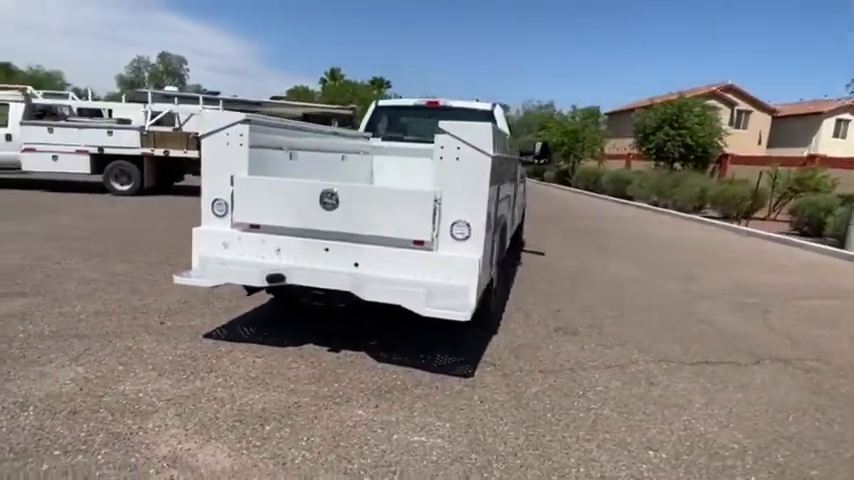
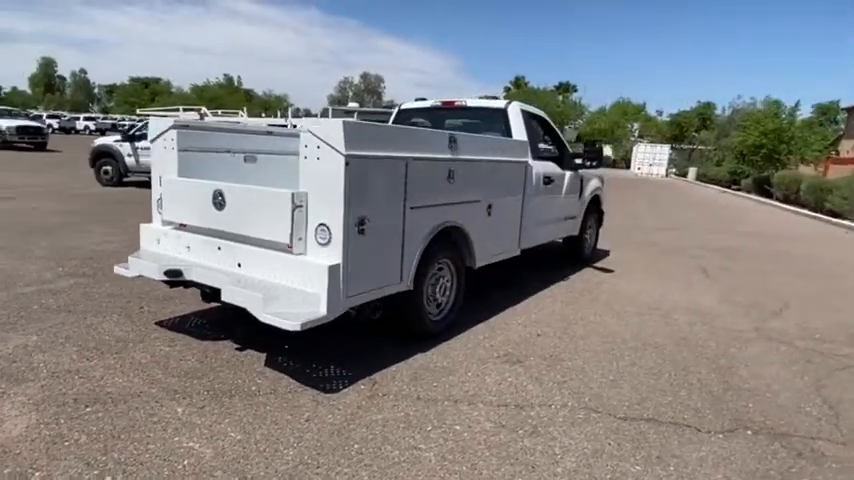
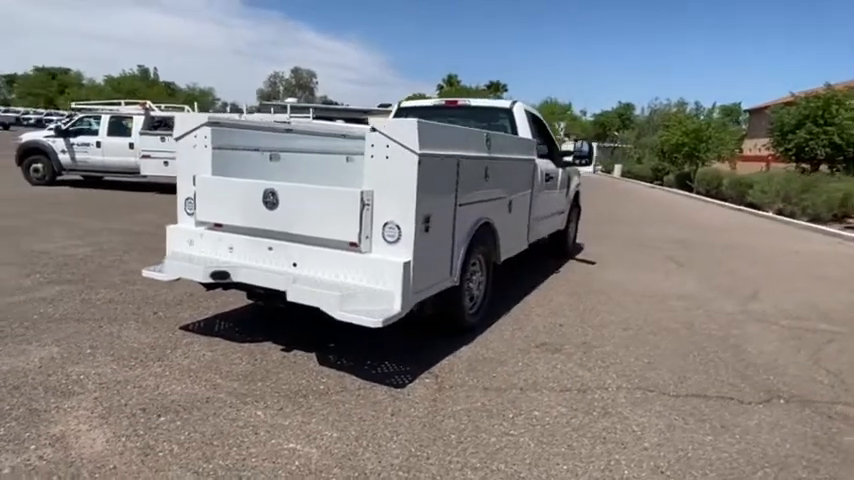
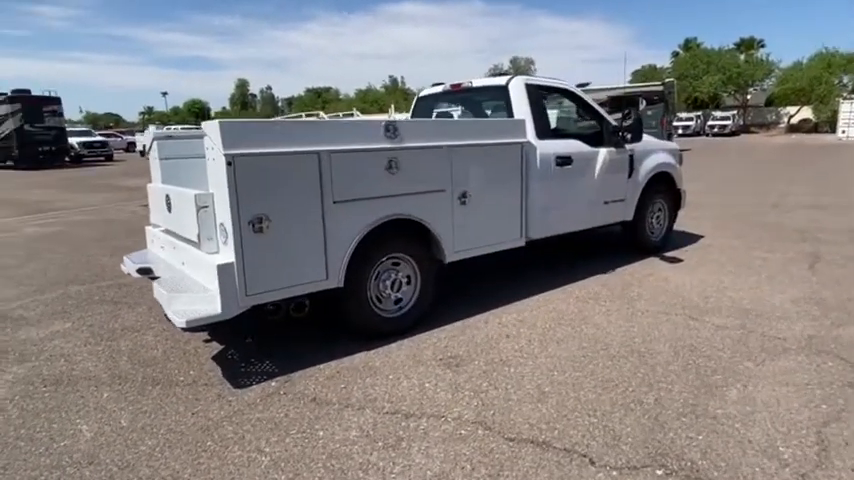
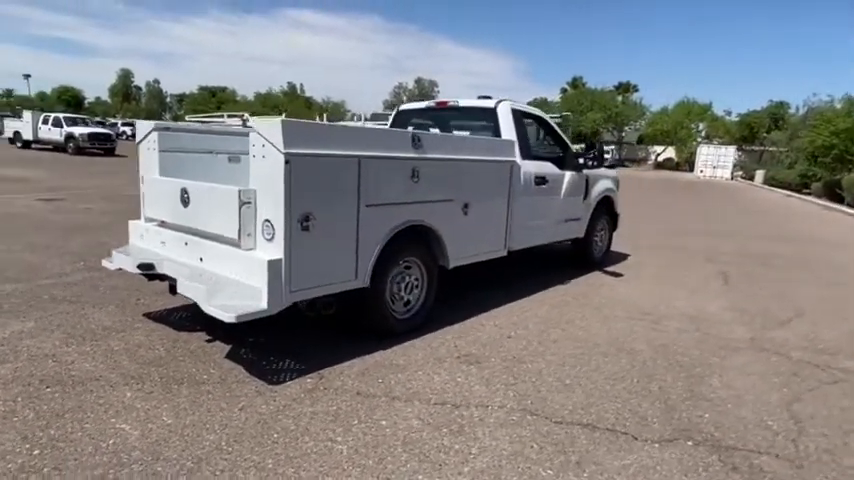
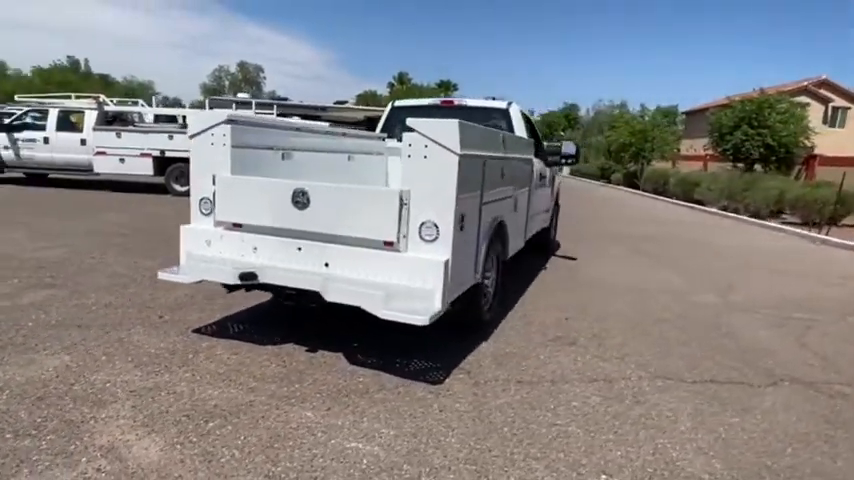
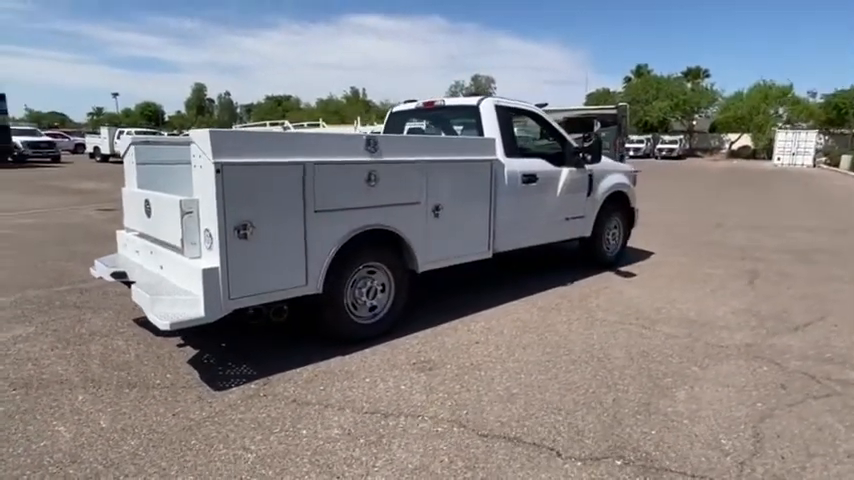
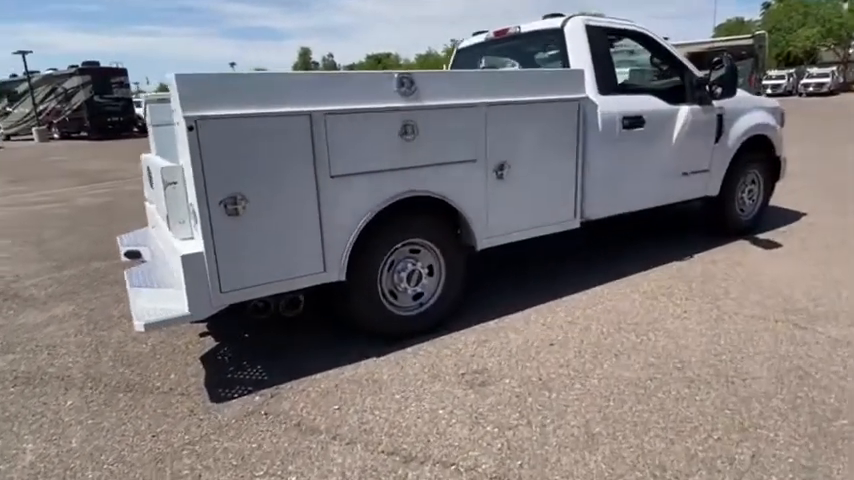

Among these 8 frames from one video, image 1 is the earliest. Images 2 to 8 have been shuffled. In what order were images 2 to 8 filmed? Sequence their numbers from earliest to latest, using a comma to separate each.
6, 3, 2, 5, 7, 4, 8
